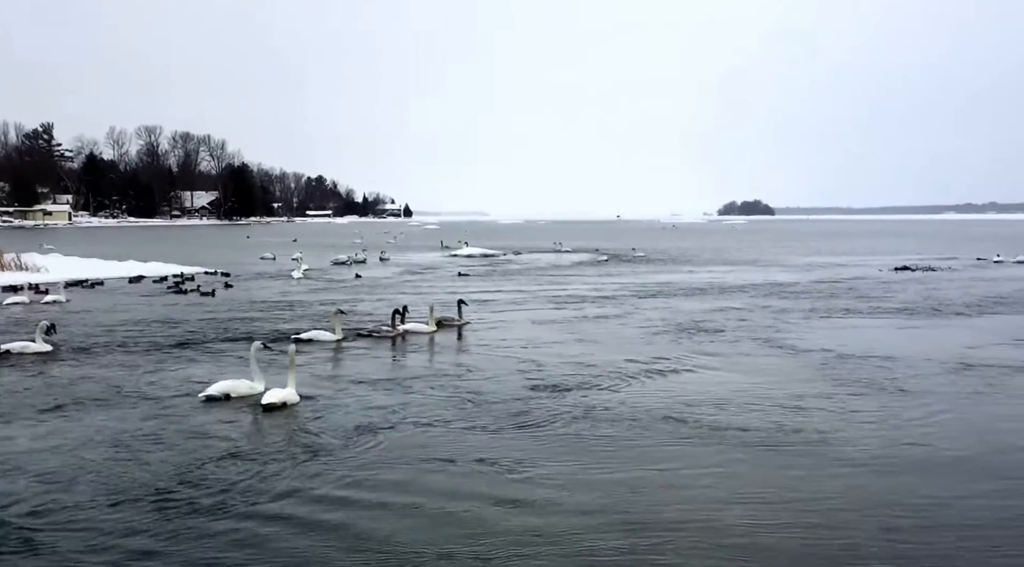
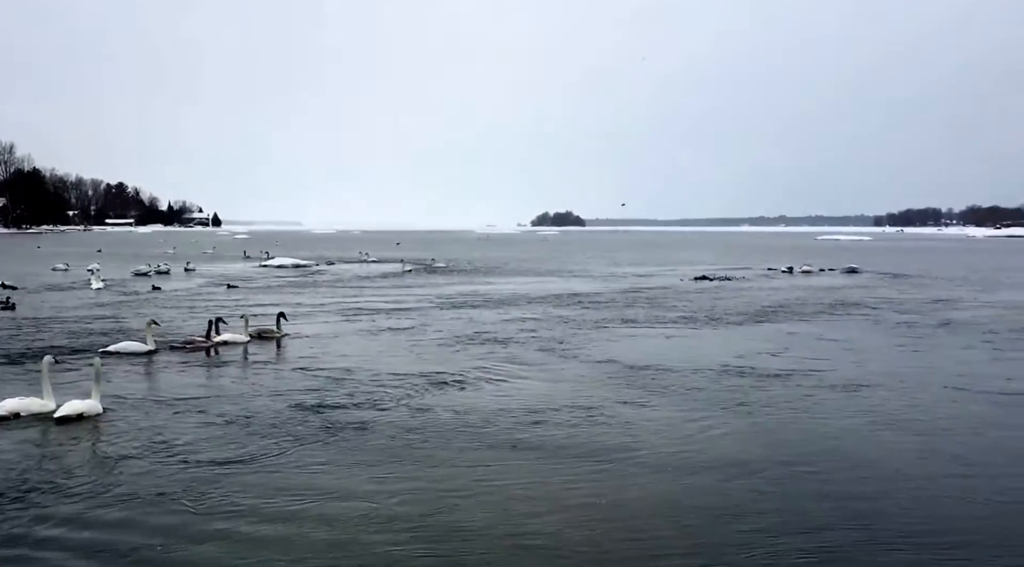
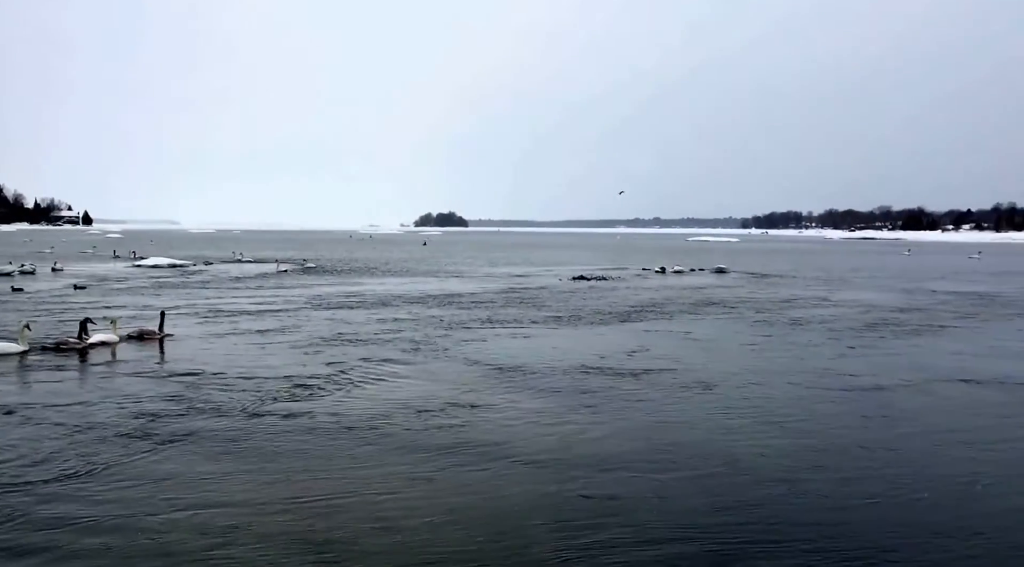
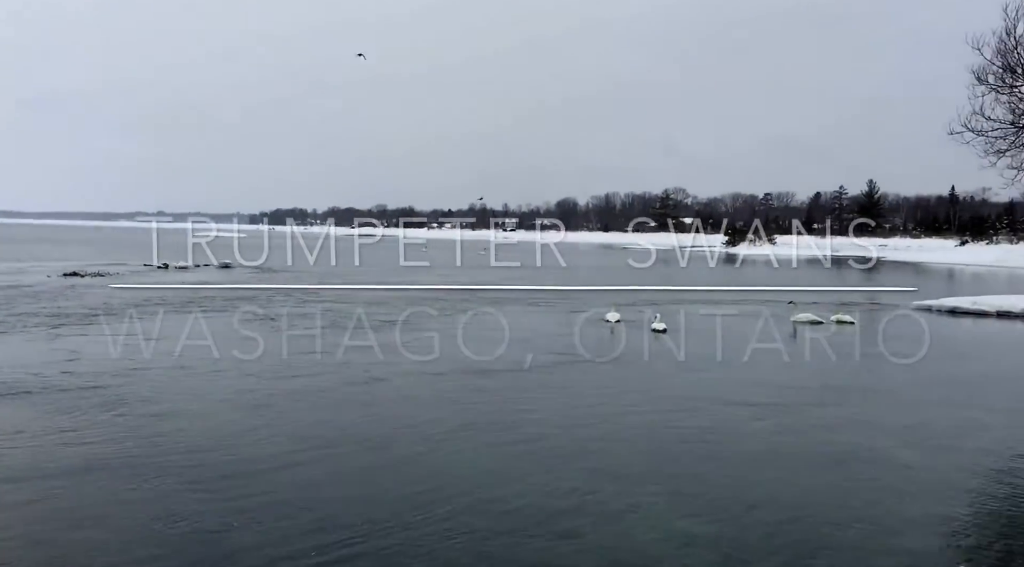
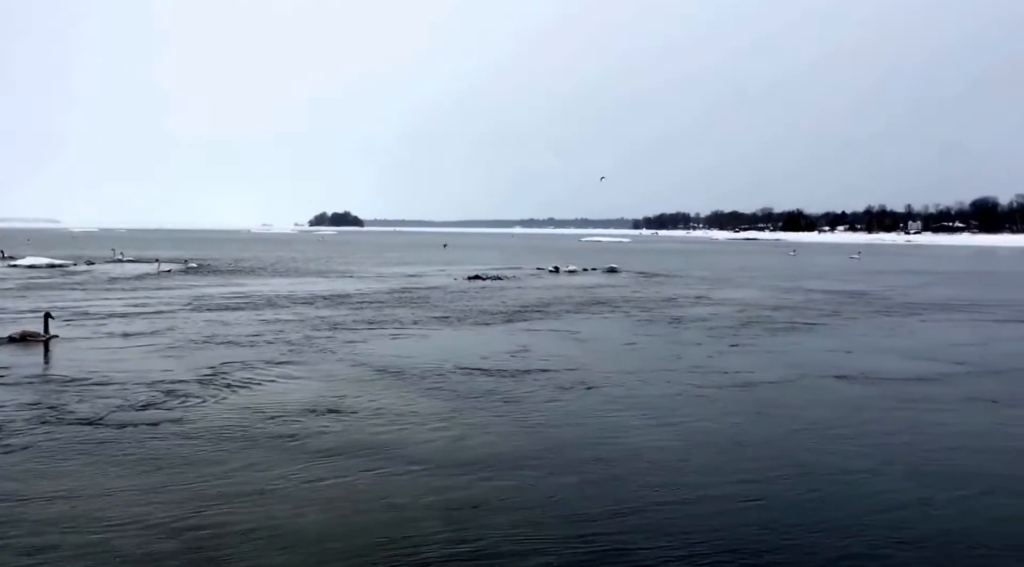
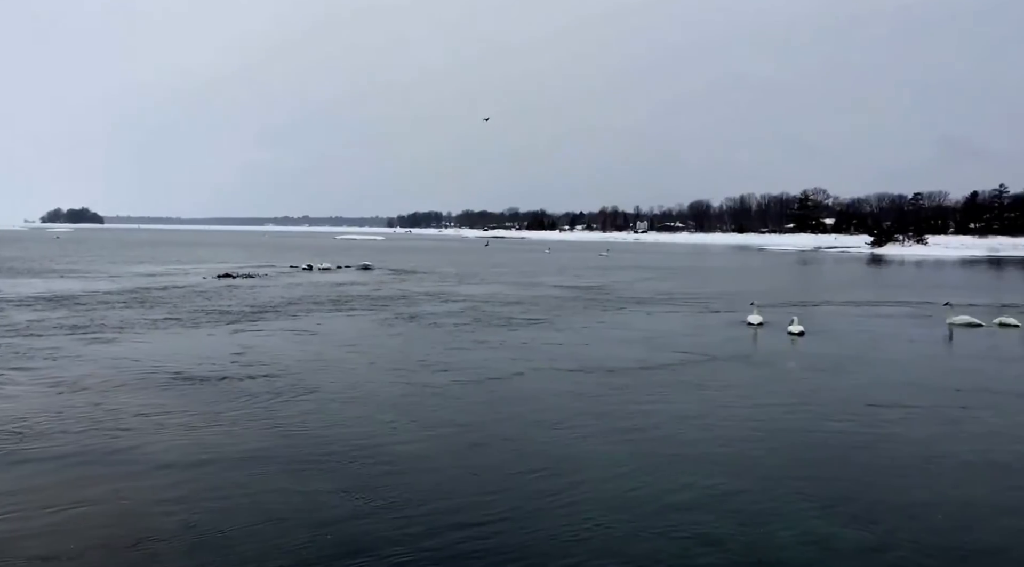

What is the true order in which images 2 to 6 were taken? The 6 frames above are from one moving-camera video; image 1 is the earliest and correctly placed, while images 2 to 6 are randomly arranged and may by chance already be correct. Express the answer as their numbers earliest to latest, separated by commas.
2, 3, 5, 6, 4
